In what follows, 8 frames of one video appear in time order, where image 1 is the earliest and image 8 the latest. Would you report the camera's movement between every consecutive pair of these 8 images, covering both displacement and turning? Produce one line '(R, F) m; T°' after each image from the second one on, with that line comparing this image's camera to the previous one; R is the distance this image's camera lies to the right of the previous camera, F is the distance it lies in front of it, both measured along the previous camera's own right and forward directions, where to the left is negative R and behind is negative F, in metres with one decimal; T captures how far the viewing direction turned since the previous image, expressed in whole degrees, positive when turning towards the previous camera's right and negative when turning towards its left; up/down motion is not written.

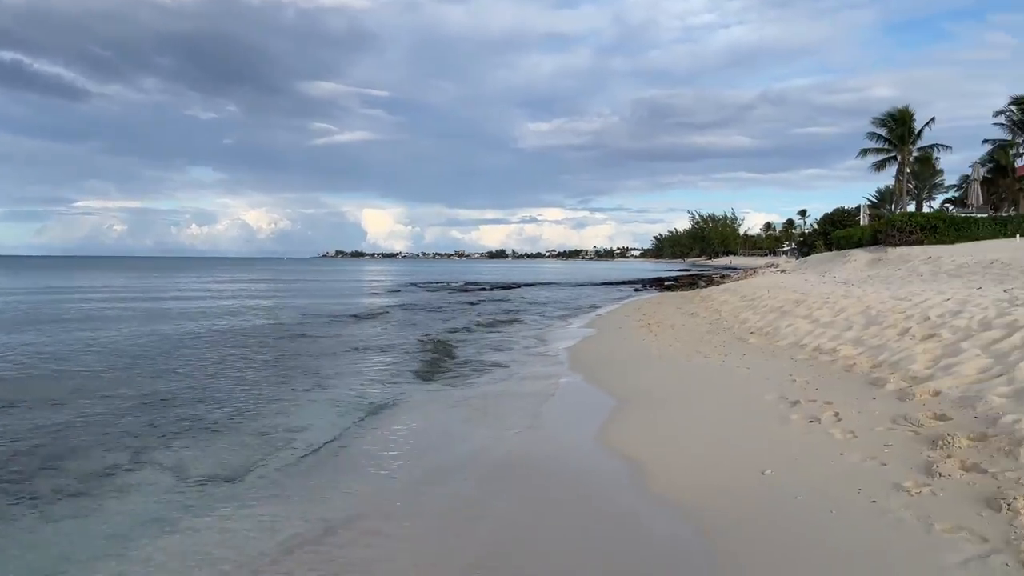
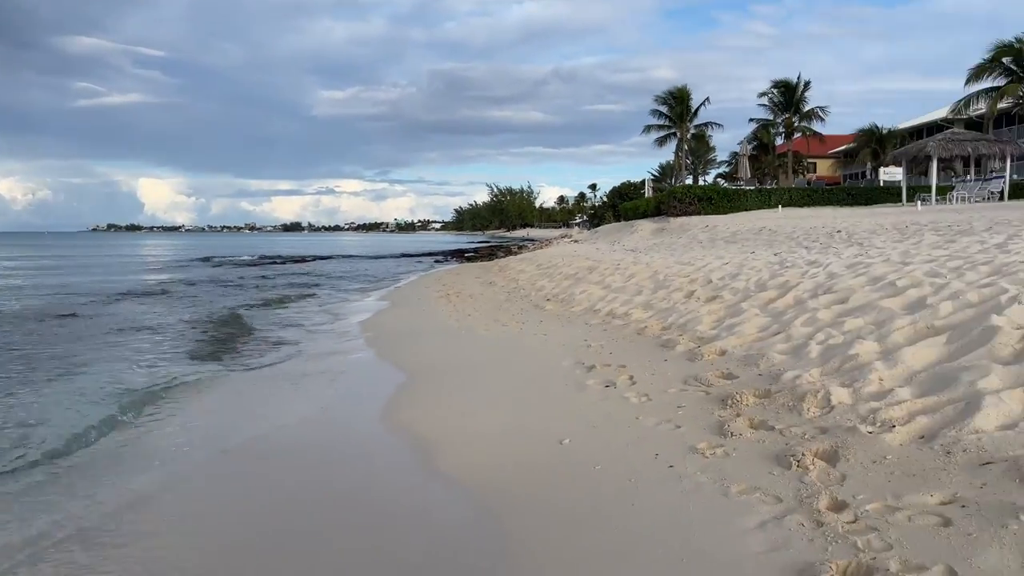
(+0.1, +0.4) m; +14°
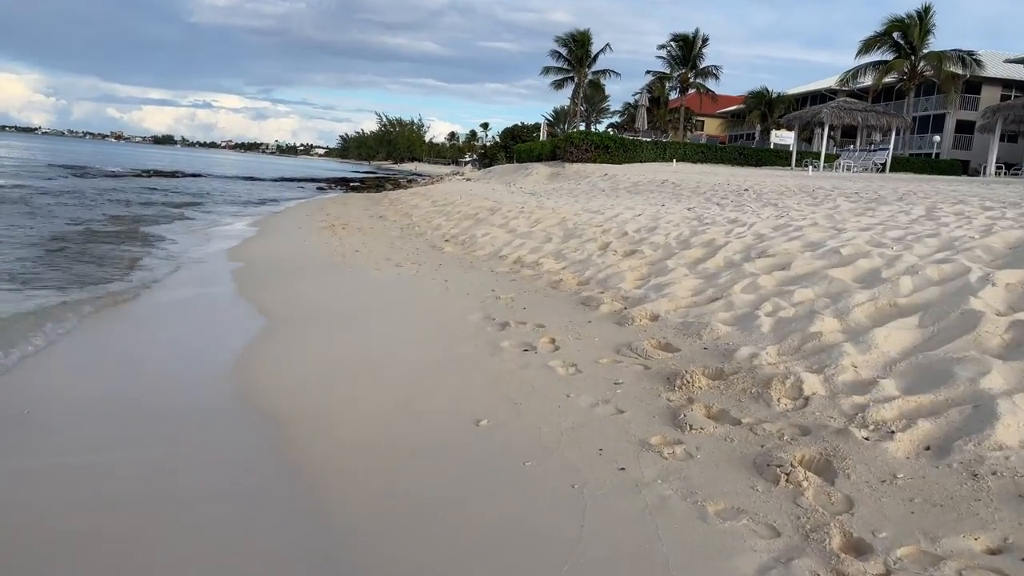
(-0.1, +0.9) m; +8°
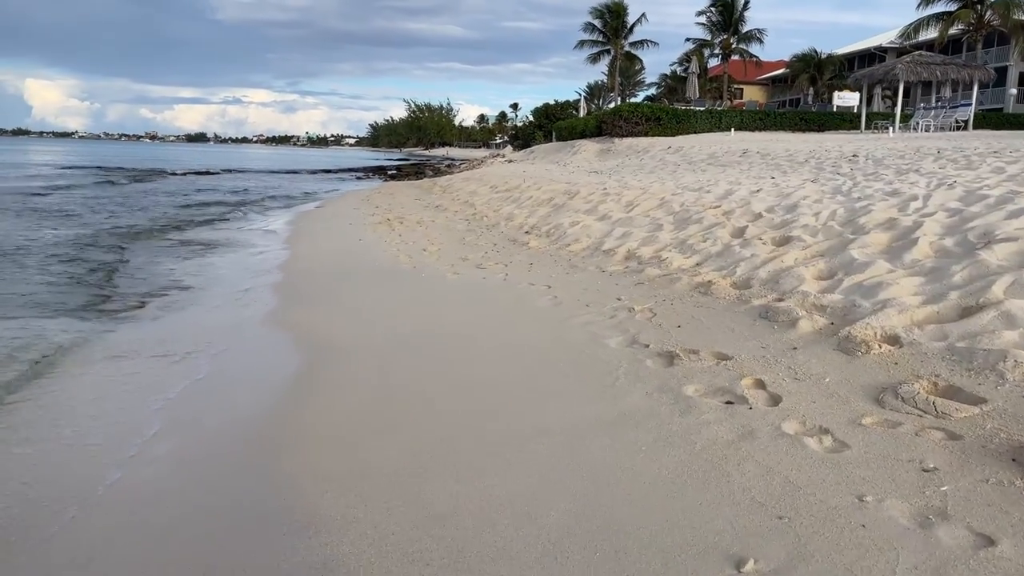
(-0.6, +1.5) m; -2°
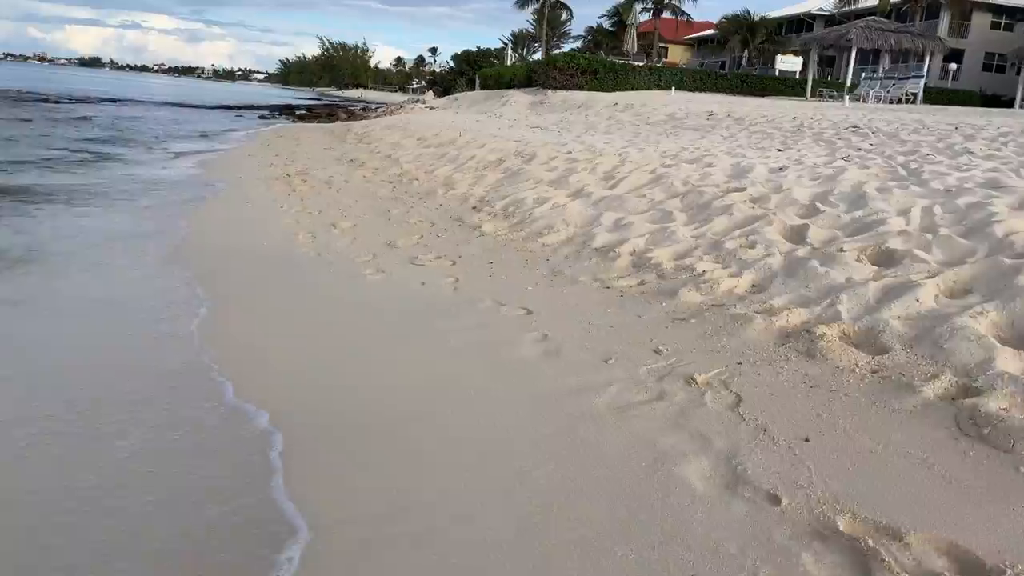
(-0.2, +2.2) m; +6°
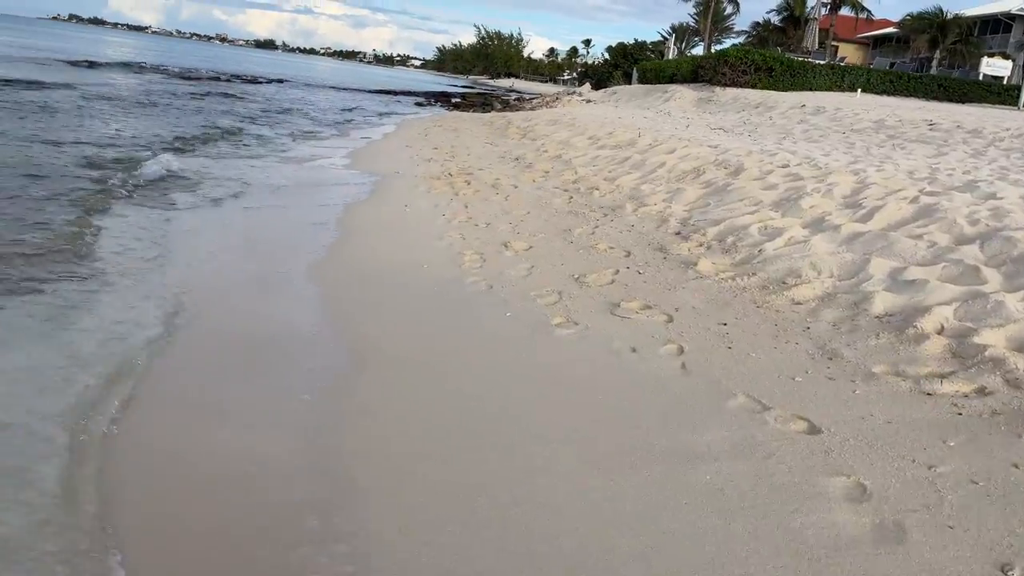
(-0.5, +1.2) m; -9°
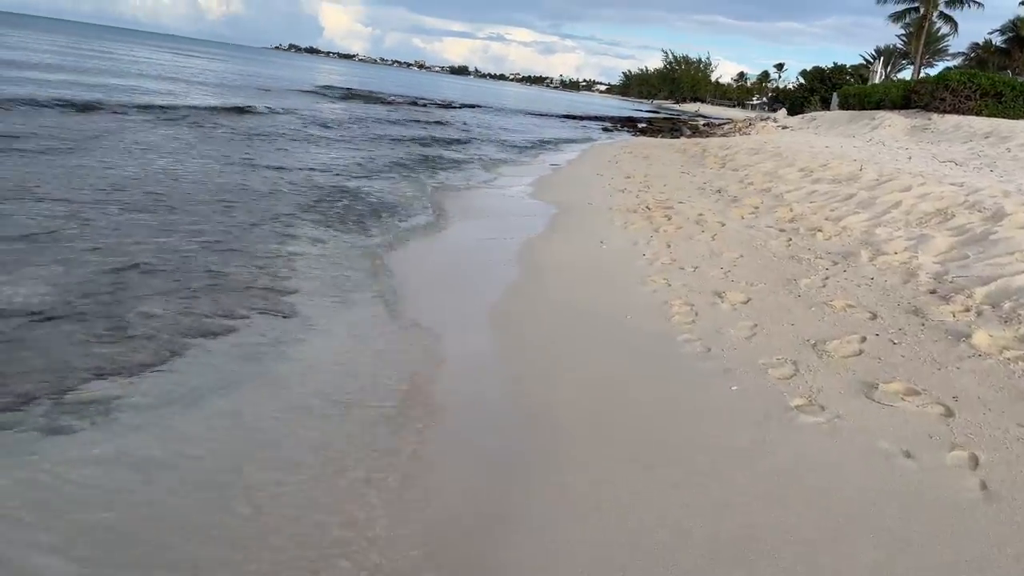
(-0.2, +0.5) m; -12°
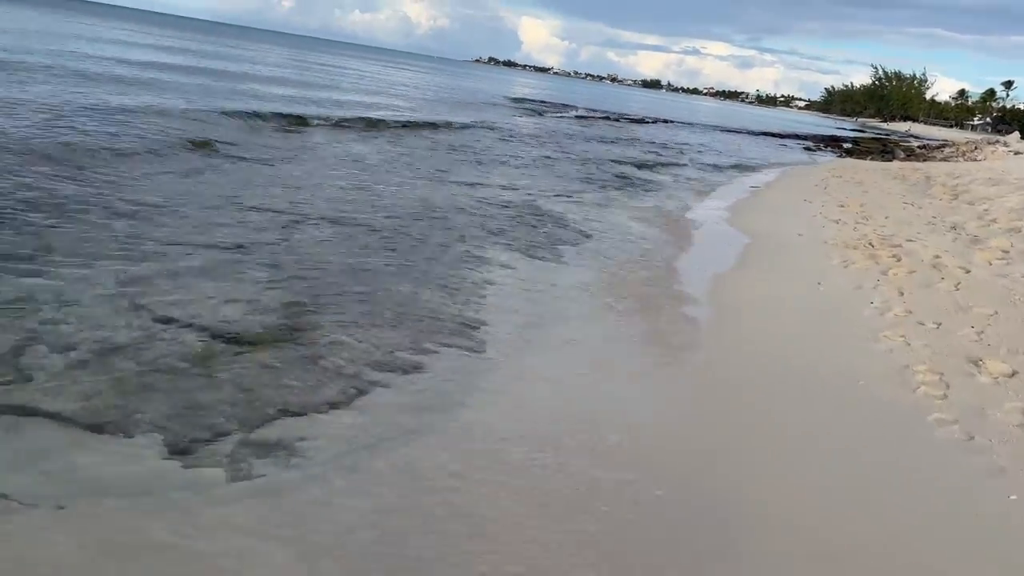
(-0.1, +0.4) m; -12°
